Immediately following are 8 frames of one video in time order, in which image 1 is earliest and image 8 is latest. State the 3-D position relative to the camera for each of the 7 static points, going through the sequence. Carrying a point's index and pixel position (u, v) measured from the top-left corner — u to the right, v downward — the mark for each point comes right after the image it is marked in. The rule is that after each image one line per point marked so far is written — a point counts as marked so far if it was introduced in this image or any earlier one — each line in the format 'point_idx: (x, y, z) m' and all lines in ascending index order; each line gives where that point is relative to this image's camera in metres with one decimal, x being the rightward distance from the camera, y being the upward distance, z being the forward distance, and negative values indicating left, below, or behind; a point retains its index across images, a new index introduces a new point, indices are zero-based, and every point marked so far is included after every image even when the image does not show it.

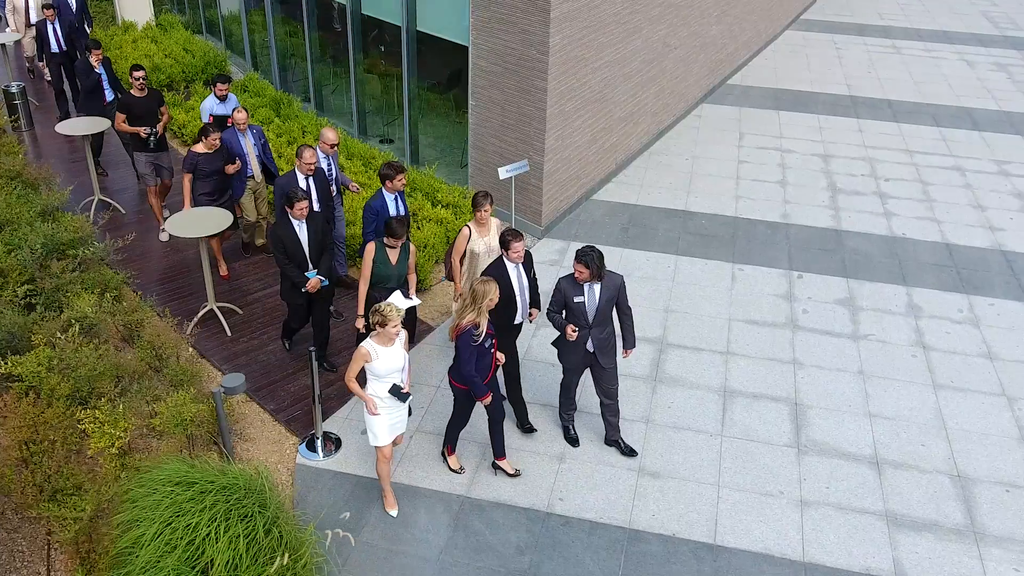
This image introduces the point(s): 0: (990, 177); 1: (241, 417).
0: (+5.7, +1.3, +10.7) m
1: (-2.0, -0.9, +6.5) m
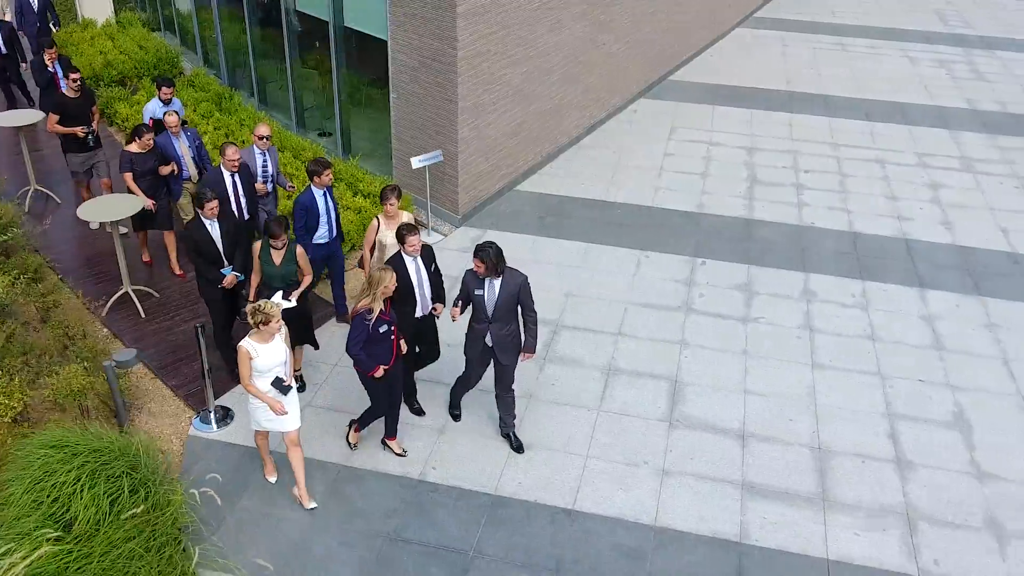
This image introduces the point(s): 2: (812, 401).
0: (+4.9, +1.5, +11.0) m
1: (-2.8, -0.8, +6.9) m
2: (+2.3, -0.9, +6.9) m
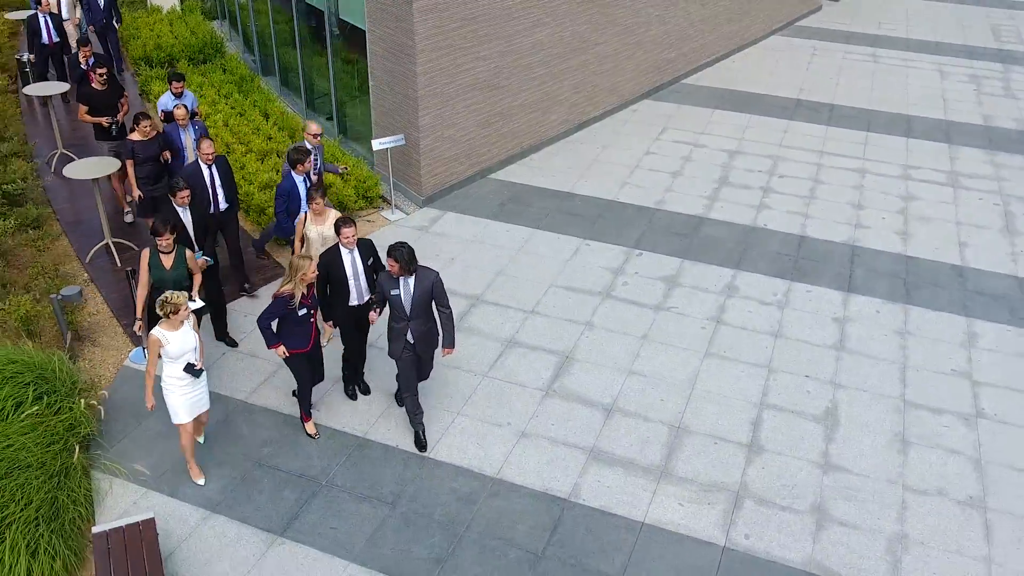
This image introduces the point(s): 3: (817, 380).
0: (+4.7, +1.3, +11.0) m
1: (-3.7, -0.3, +7.8) m
2: (+1.4, -0.8, +7.2) m
3: (+2.5, -0.8, +7.3) m
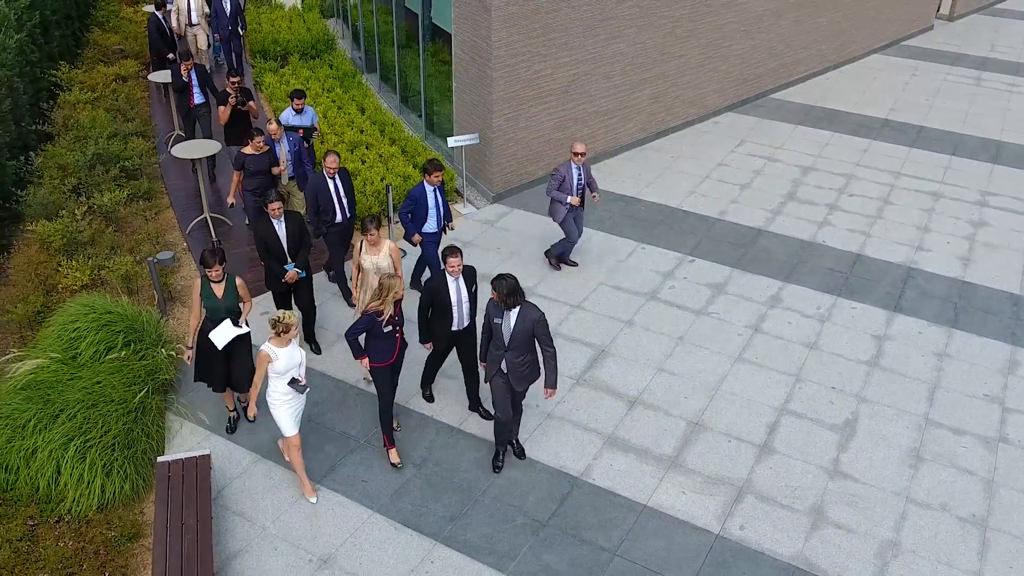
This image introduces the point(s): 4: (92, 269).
0: (+5.5, +1.0, +10.9) m
1: (-3.2, 0.0, +8.8) m
2: (+1.7, -0.8, +7.6) m
3: (+2.8, -0.9, +7.5) m
4: (-4.0, +0.2, +8.4) m
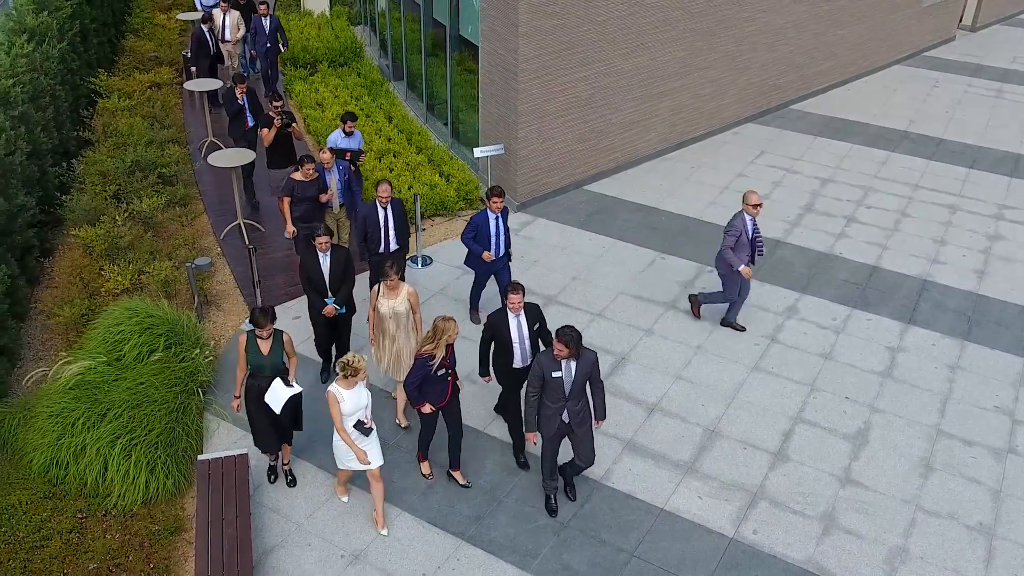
0: (+5.8, +0.9, +11.1) m
1: (-3.0, -0.1, +9.1) m
2: (+1.9, -0.9, +7.8) m
3: (+3.0, -1.0, +7.7) m
4: (-3.7, +0.1, +8.8) m
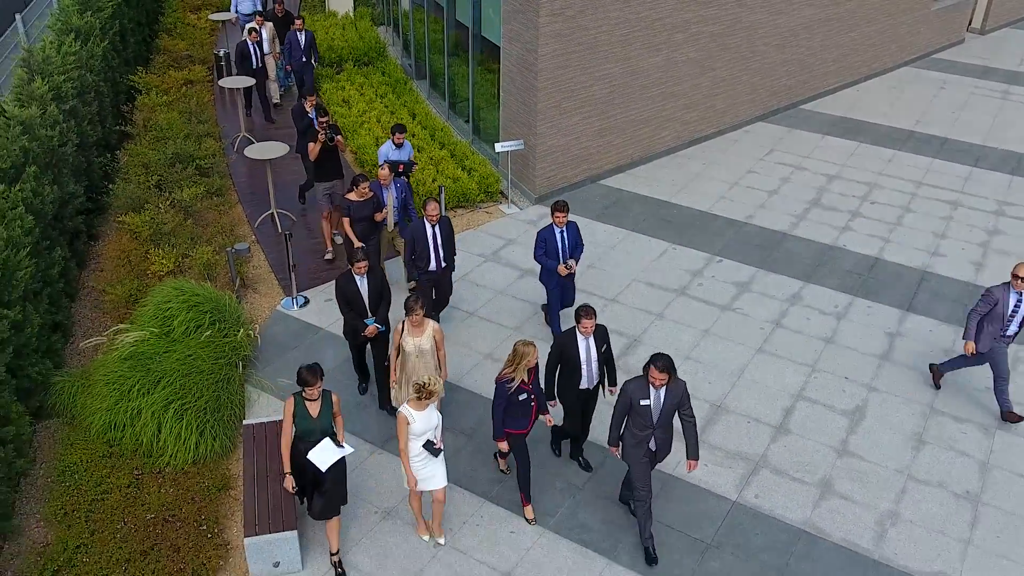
0: (+6.1, +1.0, +11.5) m
1: (-2.8, +0.1, +9.7) m
2: (+2.1, -0.8, +8.3) m
3: (+3.2, -0.9, +8.2) m
4: (-3.5, +0.3, +9.4) m
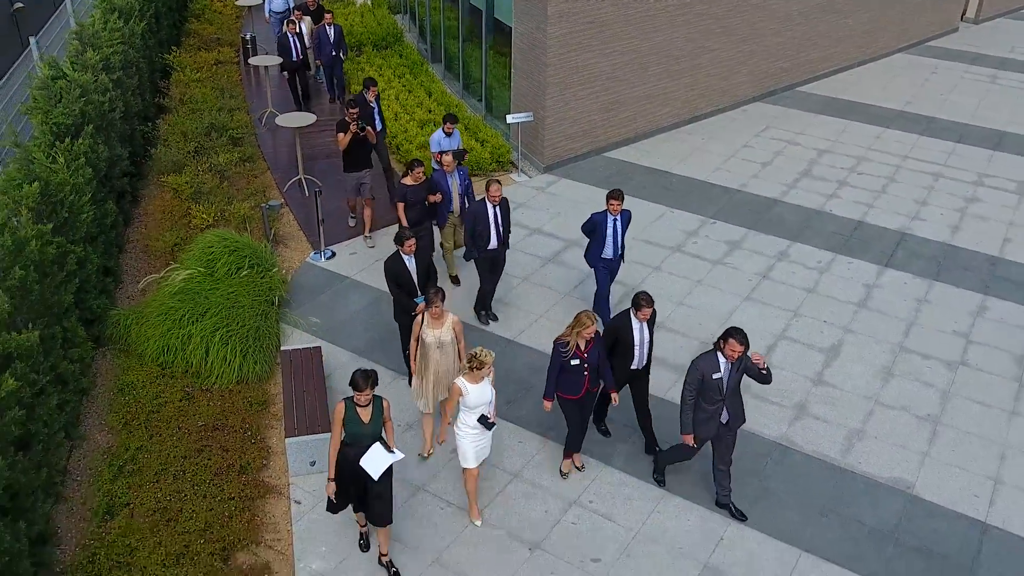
0: (+6.2, +1.4, +12.3) m
1: (-2.7, +0.6, +10.6) m
2: (+2.2, -0.3, +9.2) m
3: (+3.3, -0.4, +9.0) m
4: (-3.4, +0.9, +10.2) m
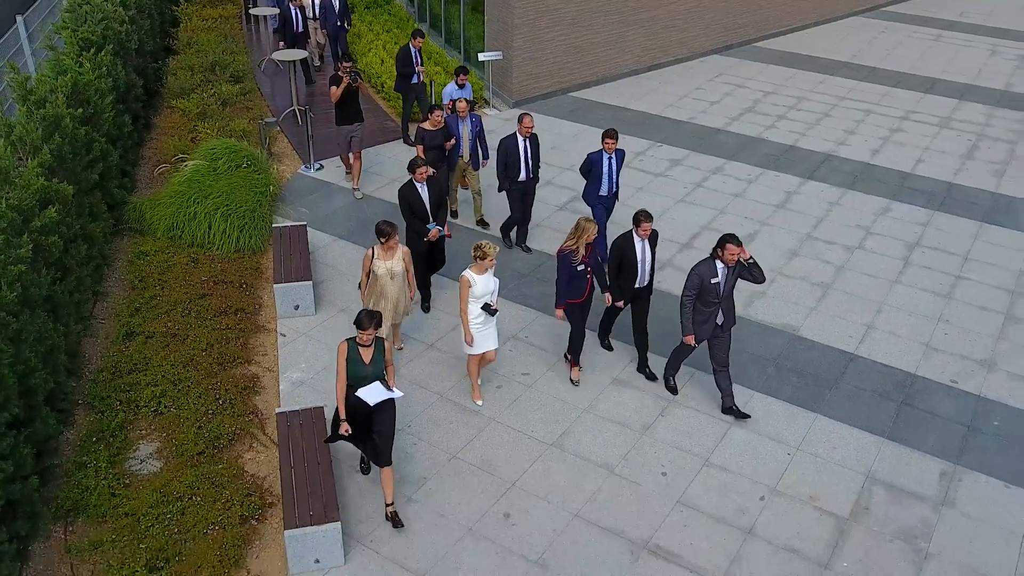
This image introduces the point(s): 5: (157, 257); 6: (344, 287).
0: (+5.8, +2.6, +13.7) m
1: (-3.1, +1.8, +12.0) m
2: (+1.8, +0.9, +10.5) m
3: (+2.8, +0.8, +10.4) m
4: (-3.9, +2.1, +11.7) m
5: (-3.6, +0.3, +9.1) m
6: (-1.7, 0.0, +8.9) m
